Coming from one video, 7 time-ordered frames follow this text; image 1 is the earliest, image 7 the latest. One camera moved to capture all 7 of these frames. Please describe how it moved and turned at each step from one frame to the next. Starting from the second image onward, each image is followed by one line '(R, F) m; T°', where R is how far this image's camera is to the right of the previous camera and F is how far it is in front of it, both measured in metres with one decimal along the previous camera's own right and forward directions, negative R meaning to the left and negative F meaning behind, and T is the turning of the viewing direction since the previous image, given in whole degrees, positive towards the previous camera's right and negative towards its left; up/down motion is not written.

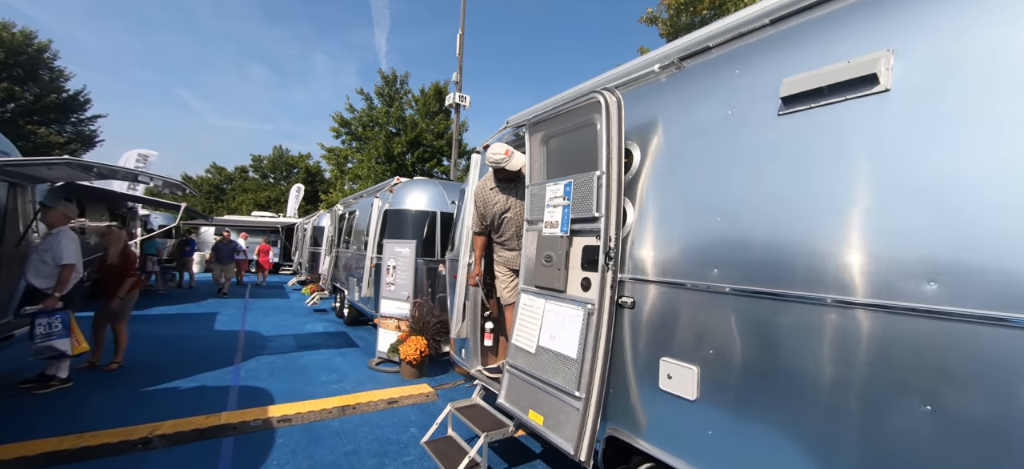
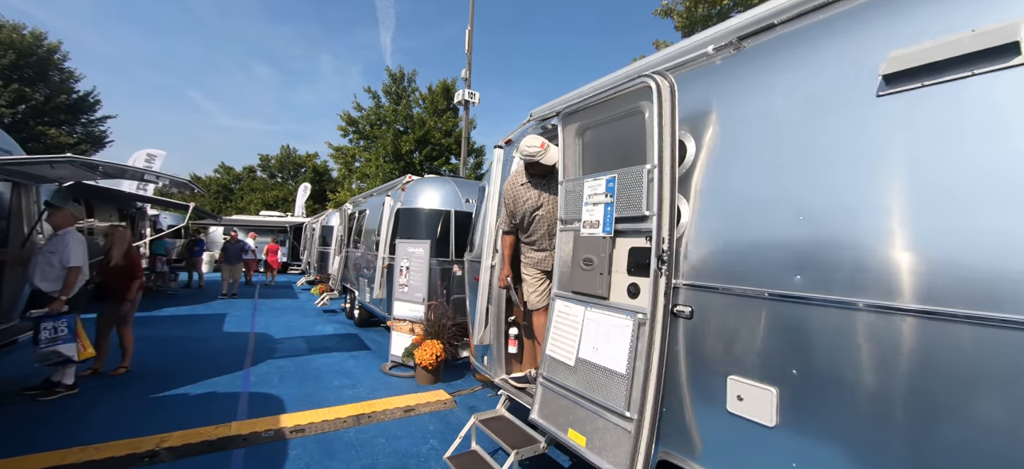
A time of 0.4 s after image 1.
(-0.2, +0.2) m; -1°
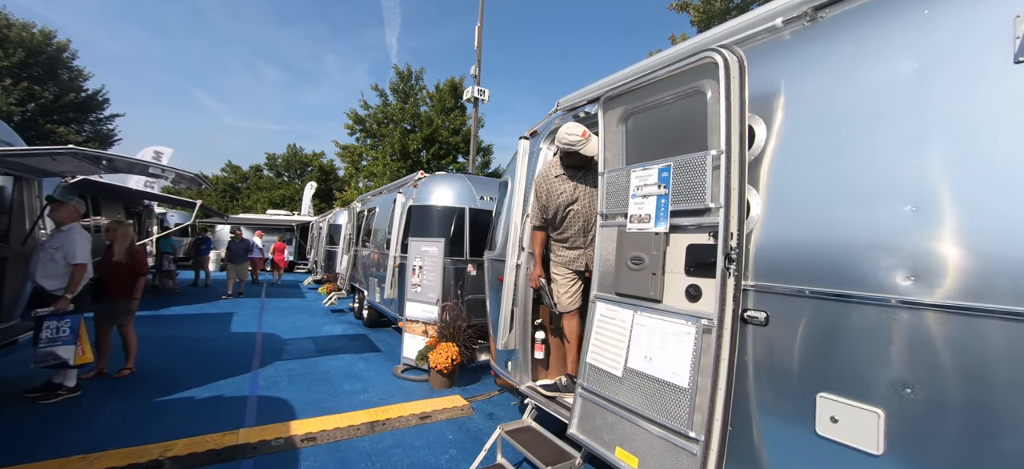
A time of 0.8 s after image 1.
(-0.2, +0.2) m; -1°
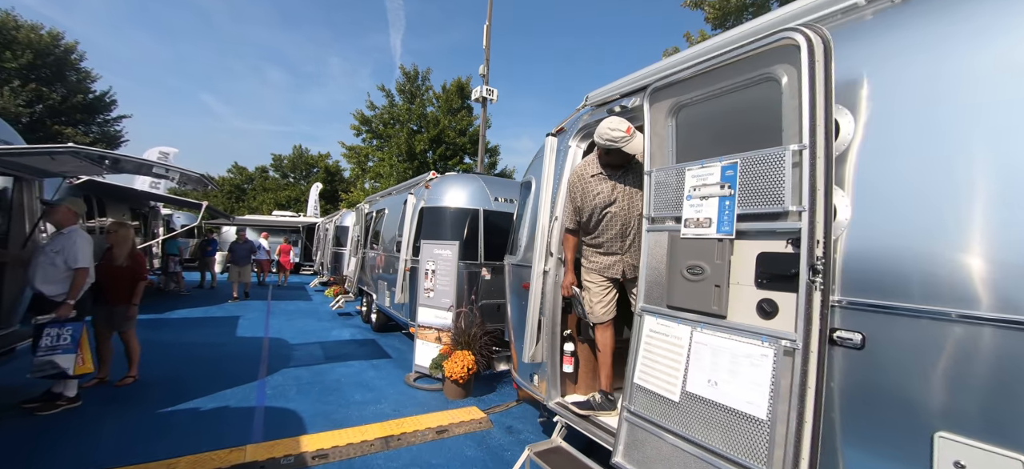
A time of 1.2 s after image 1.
(-0.2, +0.2) m; -1°
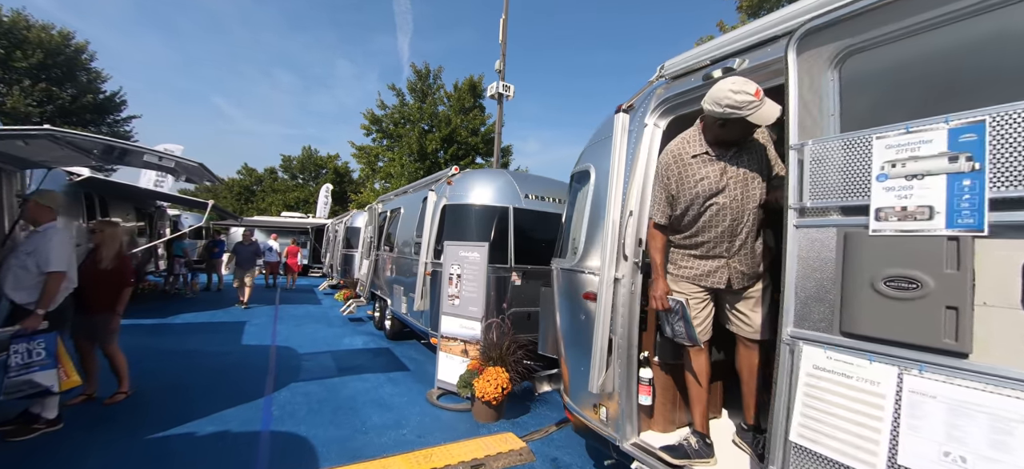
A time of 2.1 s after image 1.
(-0.4, +0.6) m; -1°
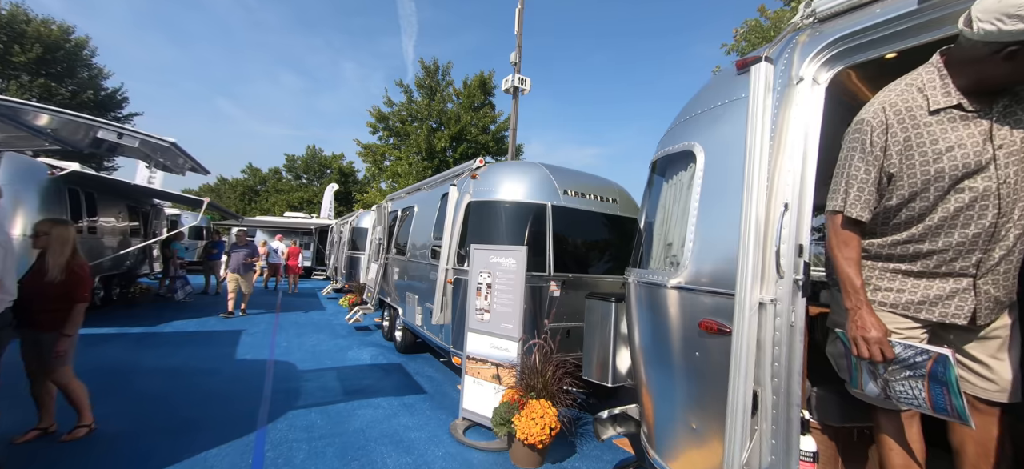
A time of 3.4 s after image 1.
(-0.4, +0.8) m; 0°
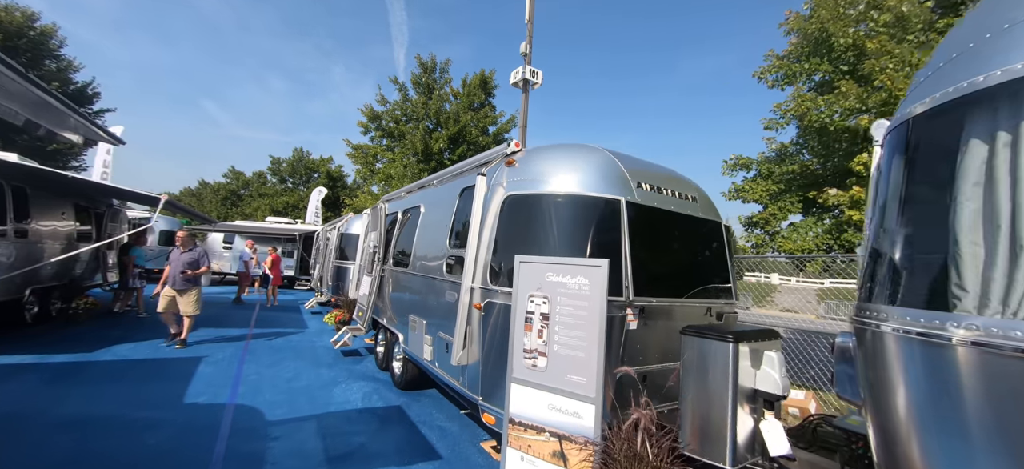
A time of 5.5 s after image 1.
(-0.5, +1.3) m; +2°
